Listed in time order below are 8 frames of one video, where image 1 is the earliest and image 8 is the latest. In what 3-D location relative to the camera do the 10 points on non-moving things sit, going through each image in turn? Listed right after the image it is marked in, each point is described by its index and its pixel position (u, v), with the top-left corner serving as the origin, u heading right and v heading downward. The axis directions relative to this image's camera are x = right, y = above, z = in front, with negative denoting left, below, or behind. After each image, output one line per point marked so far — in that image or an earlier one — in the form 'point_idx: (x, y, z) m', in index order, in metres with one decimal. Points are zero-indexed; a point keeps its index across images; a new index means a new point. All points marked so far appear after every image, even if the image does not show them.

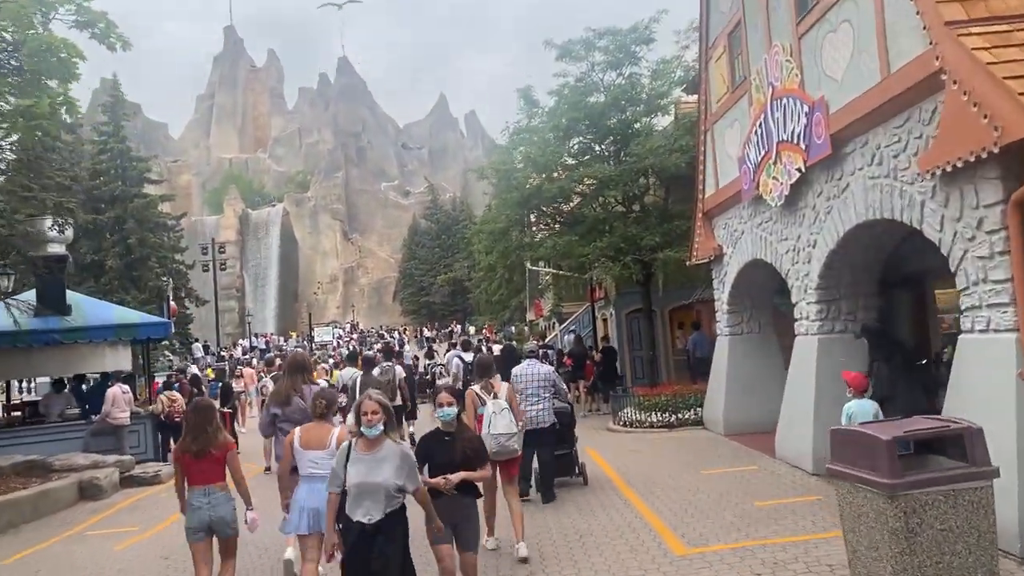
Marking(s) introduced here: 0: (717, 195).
0: (+3.1, +1.4, +13.2) m
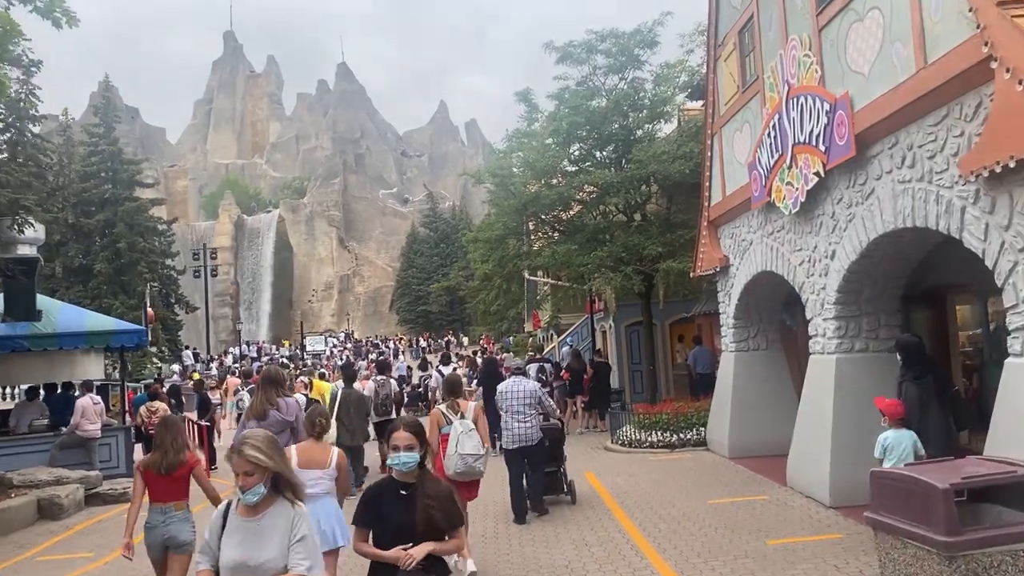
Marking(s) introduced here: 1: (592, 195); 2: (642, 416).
0: (+3.0, +1.2, +12.5) m
1: (+1.8, +2.0, +18.8) m
2: (+2.1, -2.1, +14.4) m
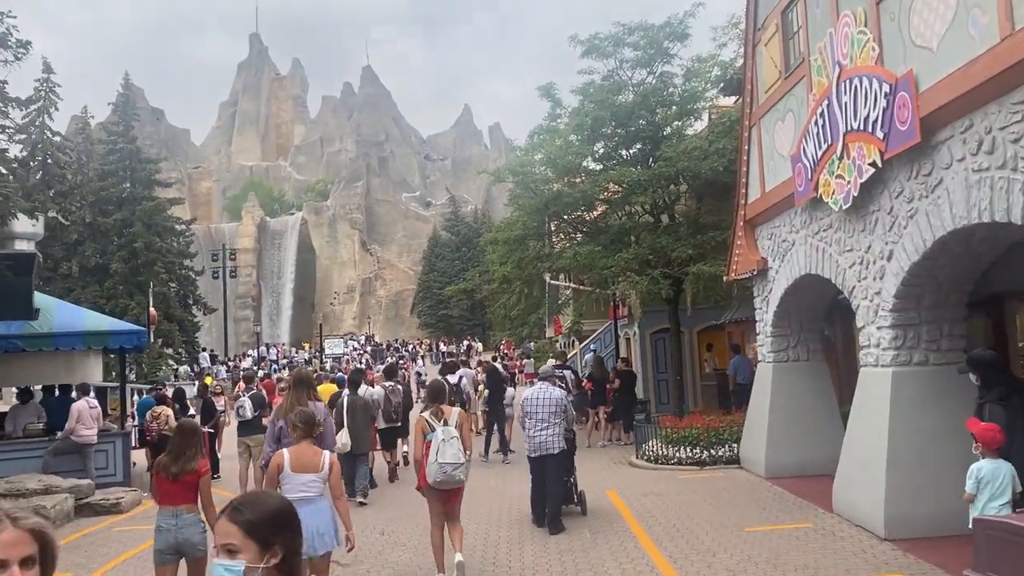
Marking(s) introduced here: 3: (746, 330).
0: (+3.3, +1.1, +11.5) m
1: (+2.2, +1.9, +17.8) m
2: (+2.4, -2.2, +13.4) m
3: (+5.3, -1.0, +20.0) m
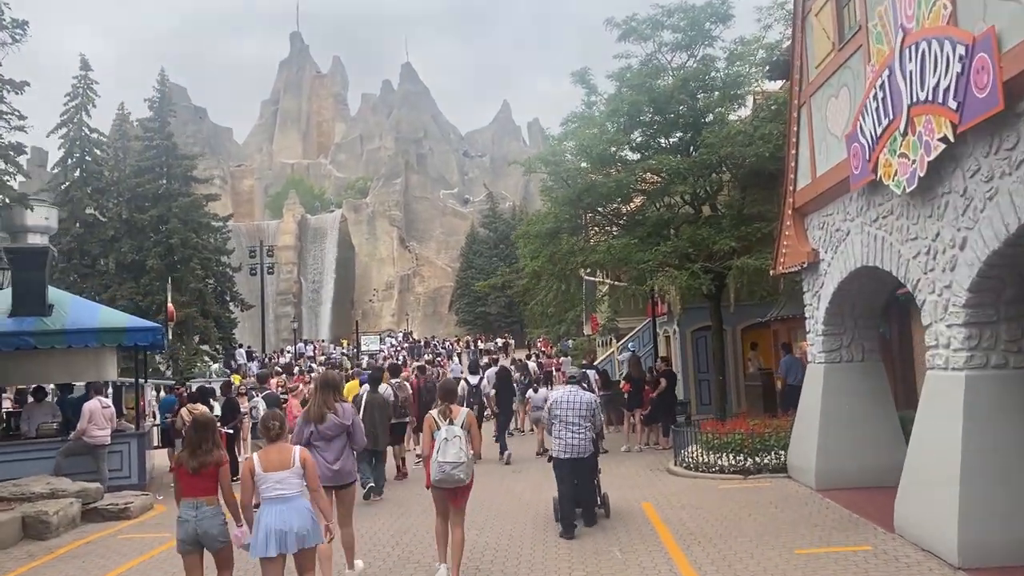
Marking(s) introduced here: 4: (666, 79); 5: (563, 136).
0: (+3.6, +1.2, +10.5) m
1: (+2.8, +2.0, +16.9) m
2: (+2.8, -2.1, +12.5) m
3: (+6.0, -0.9, +18.9) m
4: (+3.1, +4.1, +17.5) m
5: (+1.1, +3.2, +18.3) m
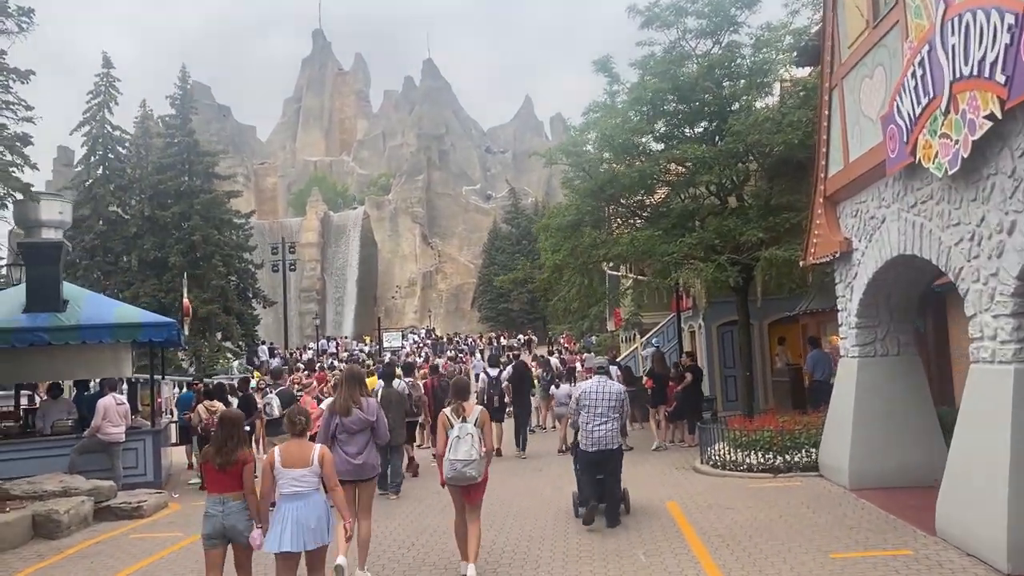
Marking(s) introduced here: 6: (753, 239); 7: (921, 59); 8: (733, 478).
0: (+3.8, +1.3, +10.0) m
1: (+3.2, +2.1, +16.4) m
2: (+3.1, -2.0, +12.0) m
3: (+6.4, -0.7, +18.4) m
4: (+3.4, +4.3, +17.1) m
5: (+1.5, +3.3, +17.9) m
6: (+4.0, +0.8, +14.8) m
7: (+3.5, +2.0, +7.6) m
8: (+2.9, -2.5, +11.7) m
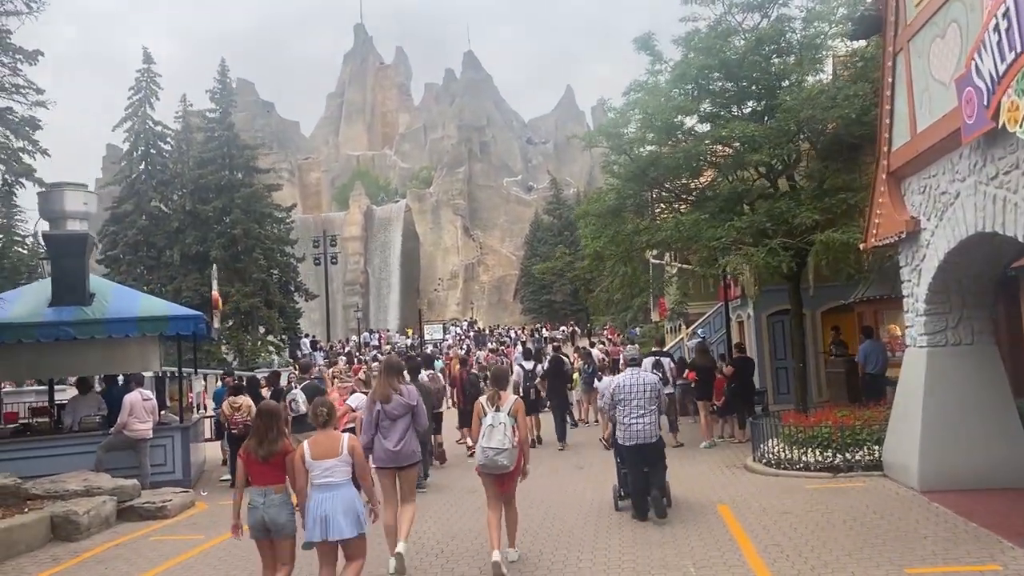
0: (+4.2, +1.5, +9.2) m
1: (+3.8, +2.3, +15.6) m
2: (+3.6, -1.8, +11.2) m
3: (+7.2, -0.4, +17.3) m
4: (+4.1, +4.5, +16.2) m
5: (+2.2, +3.5, +17.1) m
6: (+4.6, +1.0, +13.9) m
7: (+3.8, +2.1, +6.7) m
8: (+3.4, -2.3, +10.9) m
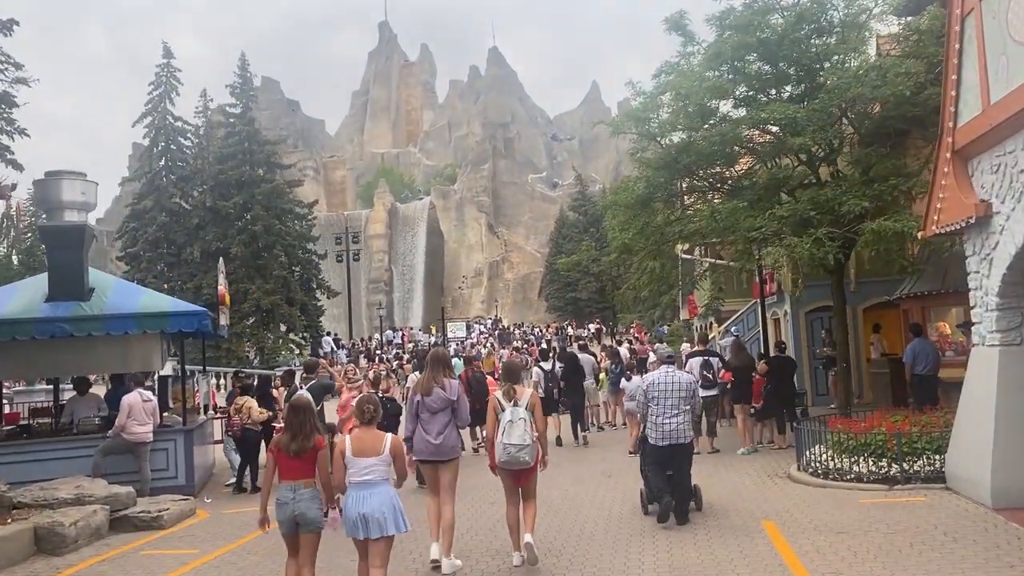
0: (+4.4, +1.6, +8.1) m
1: (+4.2, +2.4, +14.5) m
2: (+3.8, -1.7, +10.2) m
3: (+7.7, -0.3, +16.2) m
4: (+4.5, +4.6, +15.2) m
5: (+2.6, +3.6, +16.1) m
6: (+5.0, +1.1, +12.9) m
7: (+3.9, +2.2, +5.7) m
8: (+3.7, -2.2, +9.9) m
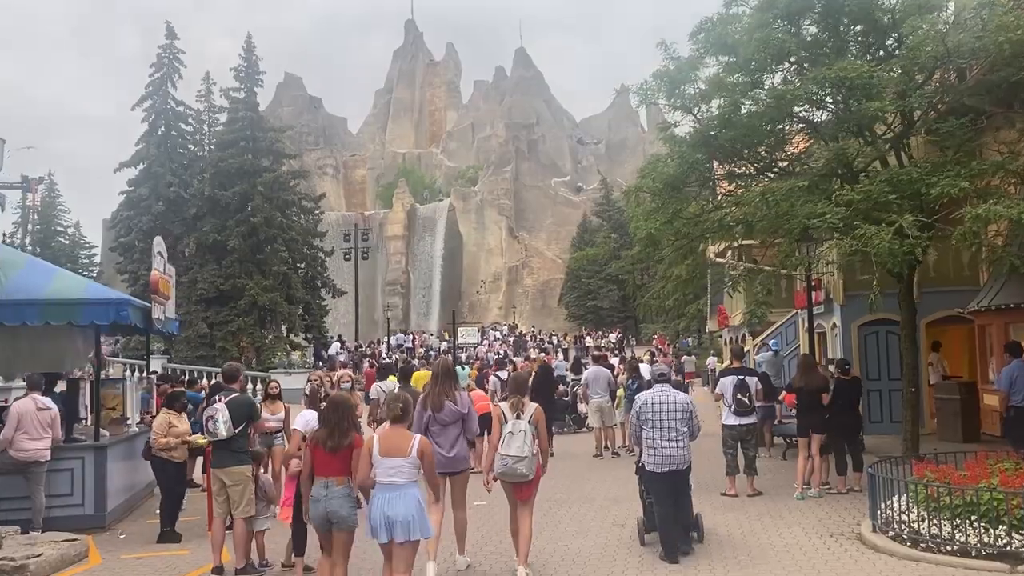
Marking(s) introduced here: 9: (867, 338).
0: (+4.2, +1.6, +5.5) m
1: (+4.3, +2.4, +11.9) m
2: (+3.6, -1.7, +7.5) m
3: (+7.7, -0.5, +13.5) m
4: (+4.7, +4.5, +12.5) m
5: (+2.8, +3.6, +13.5) m
6: (+5.0, +1.1, +10.2) m
7: (+3.7, +2.2, +3.1) m
8: (+3.5, -2.3, +7.2) m
9: (+6.5, -0.9, +16.2) m
